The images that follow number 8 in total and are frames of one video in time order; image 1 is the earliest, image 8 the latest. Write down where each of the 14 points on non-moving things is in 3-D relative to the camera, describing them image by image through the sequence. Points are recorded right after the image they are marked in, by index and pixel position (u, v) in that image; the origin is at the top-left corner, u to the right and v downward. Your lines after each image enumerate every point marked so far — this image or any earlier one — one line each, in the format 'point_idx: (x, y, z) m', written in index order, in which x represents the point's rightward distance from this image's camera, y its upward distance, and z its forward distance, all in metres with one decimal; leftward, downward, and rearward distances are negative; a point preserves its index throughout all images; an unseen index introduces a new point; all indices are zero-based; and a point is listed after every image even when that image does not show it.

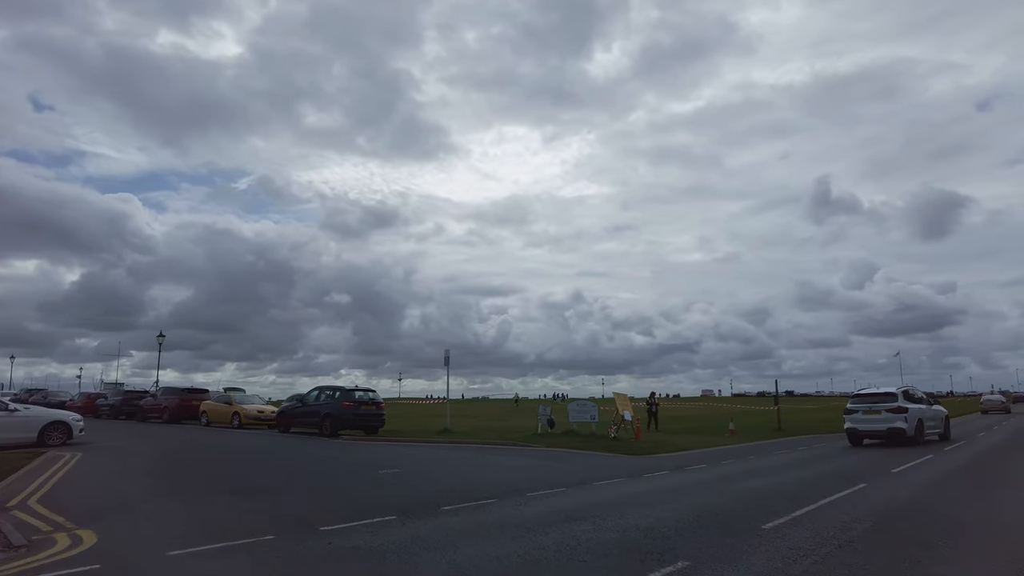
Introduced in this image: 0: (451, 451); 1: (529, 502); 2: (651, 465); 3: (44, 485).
0: (-1.8, -5.4, +19.8) m
1: (+0.3, -3.1, +9.5) m
2: (+3.2, -4.1, +14.9) m
3: (-7.7, -3.2, +10.8) m
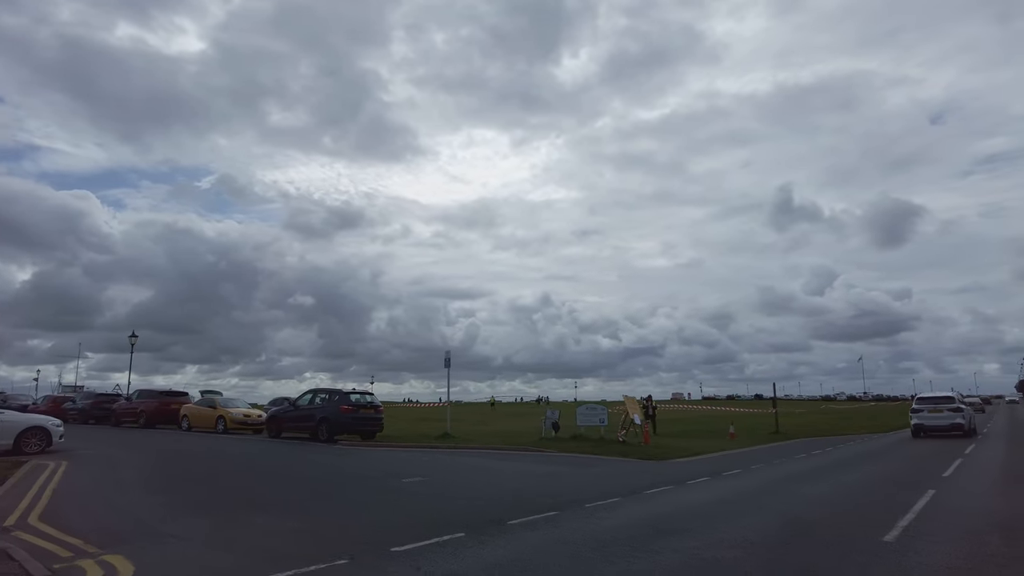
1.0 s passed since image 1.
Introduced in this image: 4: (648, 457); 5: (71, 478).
0: (-1.5, -5.3, +18.8) m
1: (+1.2, -3.0, +8.7) m
2: (+3.7, -4.0, +14.2) m
3: (-6.9, -3.1, +9.6) m
4: (+4.1, -5.1, +20.0) m
5: (-7.7, -3.3, +11.5) m
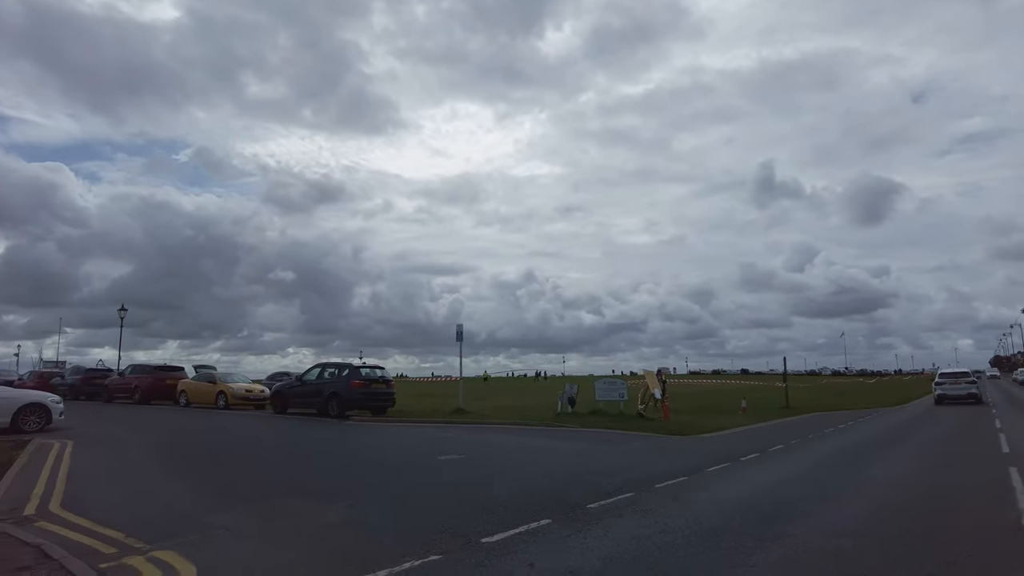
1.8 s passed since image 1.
0: (-0.9, -4.5, +18.2) m
1: (+2.0, -2.5, +8.0) m
2: (+4.4, -3.4, +13.6) m
3: (-6.1, -2.6, +8.7) m
4: (+4.7, -4.3, +19.4) m
5: (-6.9, -2.8, +10.6) m
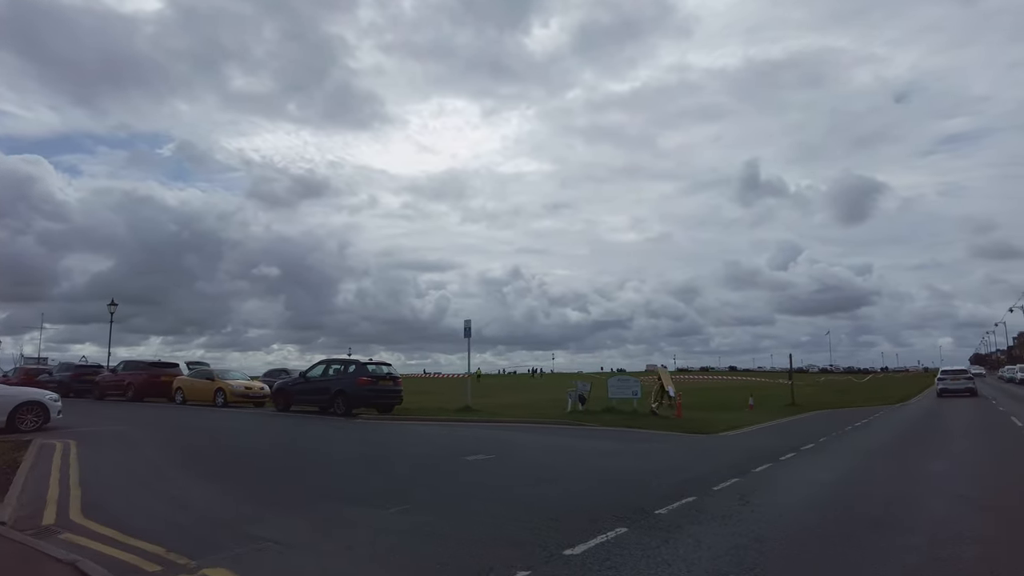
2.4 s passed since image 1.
0: (-0.5, -4.3, +17.6) m
1: (+2.6, -2.4, +7.5) m
2: (+4.9, -3.3, +13.2) m
3: (-5.5, -2.4, +8.0) m
4: (+5.0, -4.1, +19.0) m
5: (-6.4, -2.6, +9.9) m
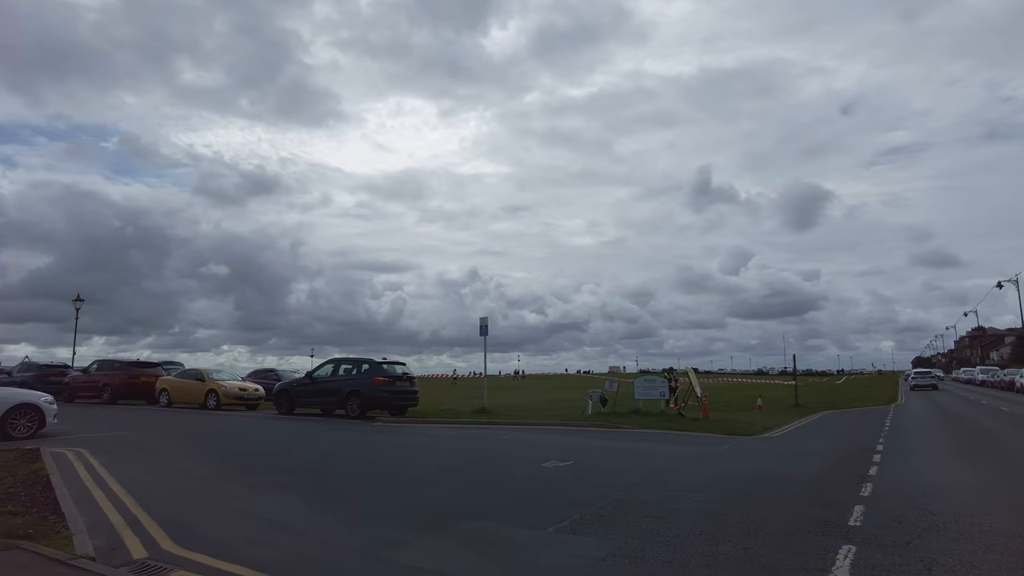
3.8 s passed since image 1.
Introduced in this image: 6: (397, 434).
0: (+0.3, -4.2, +16.6) m
1: (+4.2, -2.3, +6.7) m
2: (+6.1, -3.1, +12.5) m
3: (-3.9, -2.2, +6.7) m
4: (+5.8, -4.0, +18.3) m
5: (-5.0, -2.4, +8.5) m
6: (-3.2, -3.9, +17.7) m
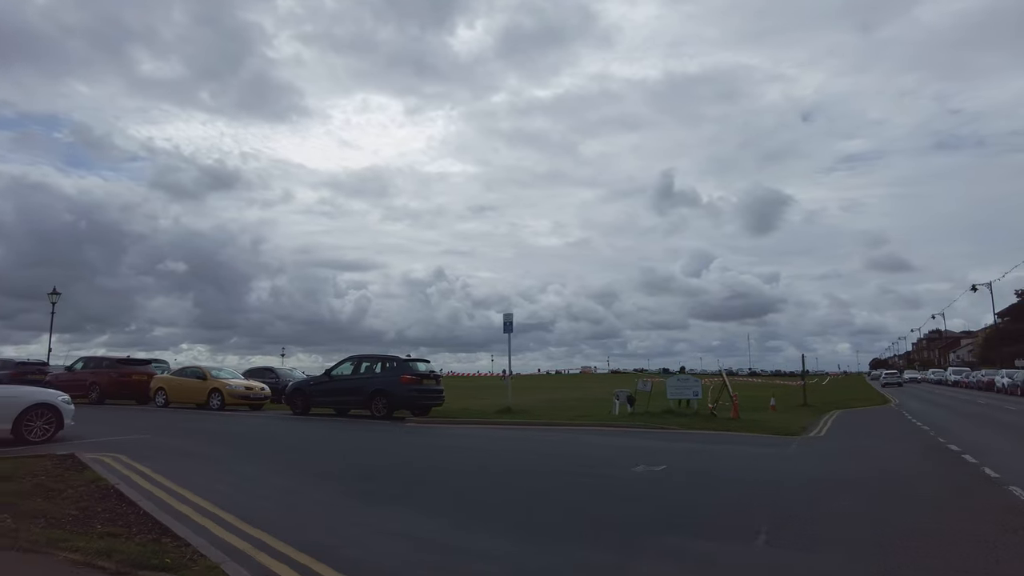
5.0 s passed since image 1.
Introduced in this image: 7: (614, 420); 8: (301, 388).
0: (+1.3, -4.0, +15.8) m
1: (+5.7, -2.2, +6.1) m
2: (+7.2, -3.1, +12.0) m
3: (-2.4, -2.0, +5.6) m
4: (+6.6, -3.9, +17.8) m
5: (-3.6, -2.2, +7.4) m
6: (-2.3, -3.7, +16.7) m
7: (+3.0, -3.8, +18.8) m
8: (-5.9, -2.8, +18.3) m
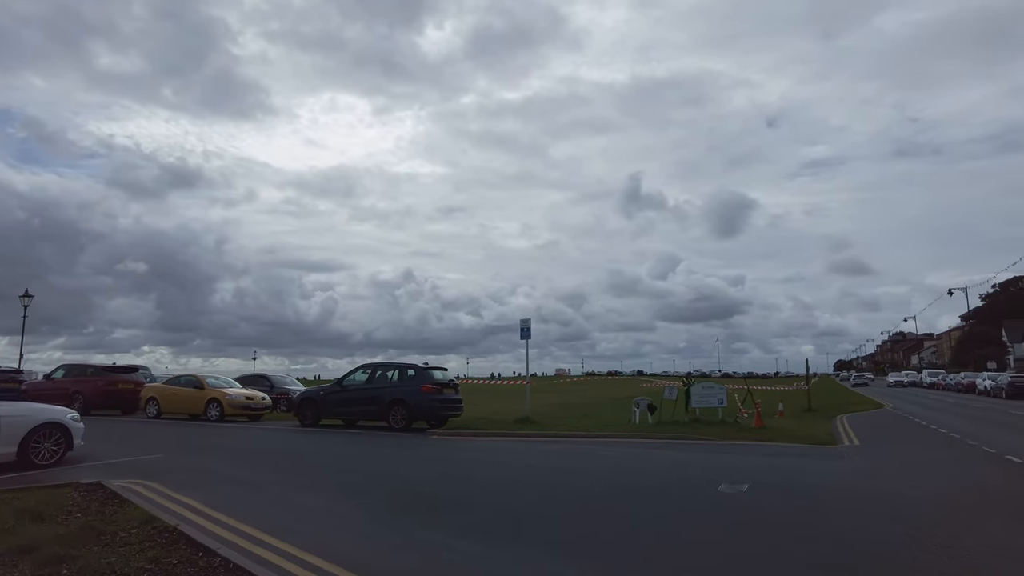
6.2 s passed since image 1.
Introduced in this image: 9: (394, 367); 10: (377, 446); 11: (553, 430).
0: (+2.0, -4.1, +15.0) m
1: (+6.8, -2.3, +5.6) m
2: (+8.1, -3.2, +11.6) m
3: (-1.2, -2.1, +4.7) m
4: (+7.2, -4.1, +17.3) m
5: (-2.4, -2.3, +6.4) m
6: (-1.6, -3.8, +15.7) m
7: (+3.5, -3.9, +18.1) m
8: (-5.3, -2.9, +17.2) m
9: (-3.1, -2.0, +16.8) m
10: (-3.1, -3.7, +15.3) m
11: (+1.2, -4.0, +18.3) m
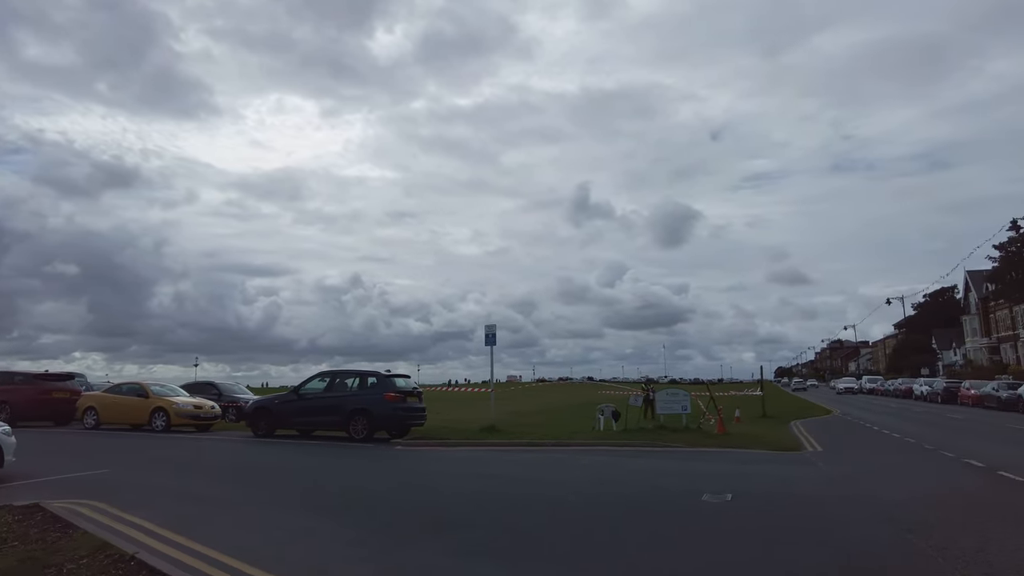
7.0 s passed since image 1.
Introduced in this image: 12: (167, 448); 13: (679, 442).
0: (+1.3, -4.2, +14.7) m
1: (+6.8, -2.3, +5.7) m
2: (+7.6, -3.3, +11.8) m
3: (-1.2, -2.1, +4.2) m
4: (+6.3, -4.3, +17.4) m
5: (-2.5, -2.3, +5.8) m
6: (-2.4, -3.9, +15.1) m
7: (+2.5, -4.1, +17.9) m
8: (-6.1, -2.9, +16.3) m
9: (-3.9, -2.1, +16.1) m
10: (-3.9, -3.8, +14.6) m
11: (+0.2, -4.1, +17.9) m
12: (-7.0, -3.2, +13.1) m
13: (+4.4, -4.1, +17.3) m
